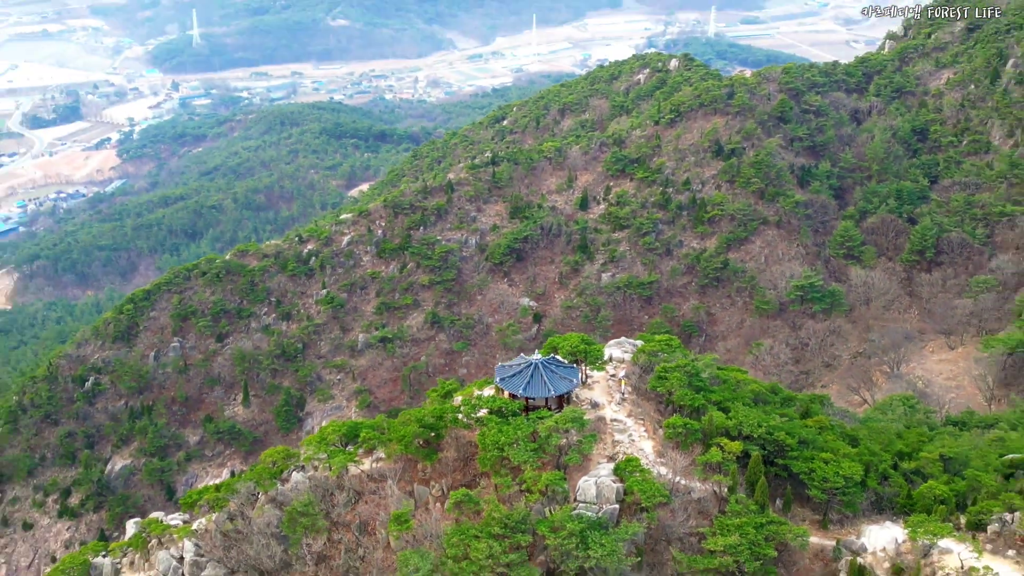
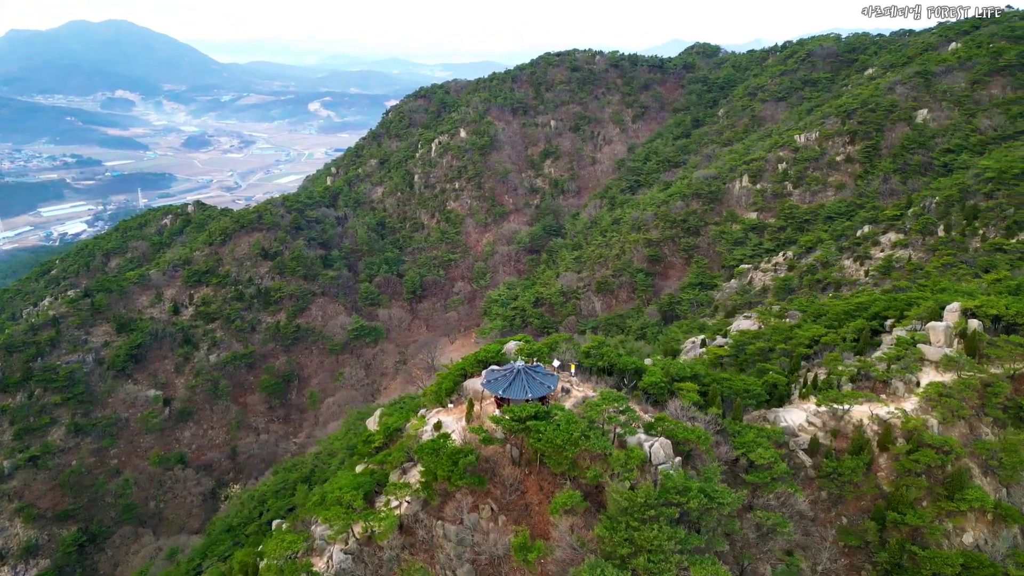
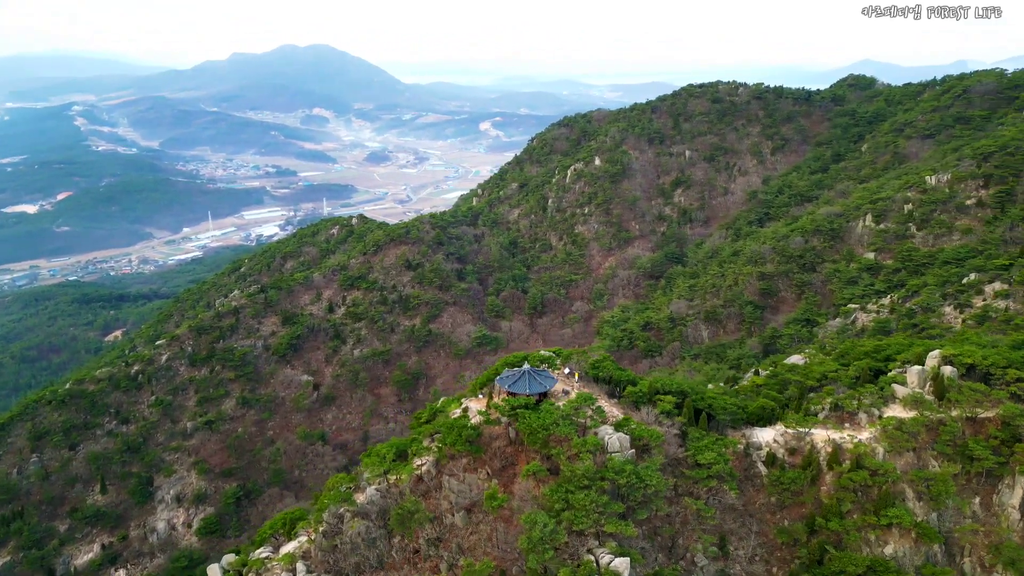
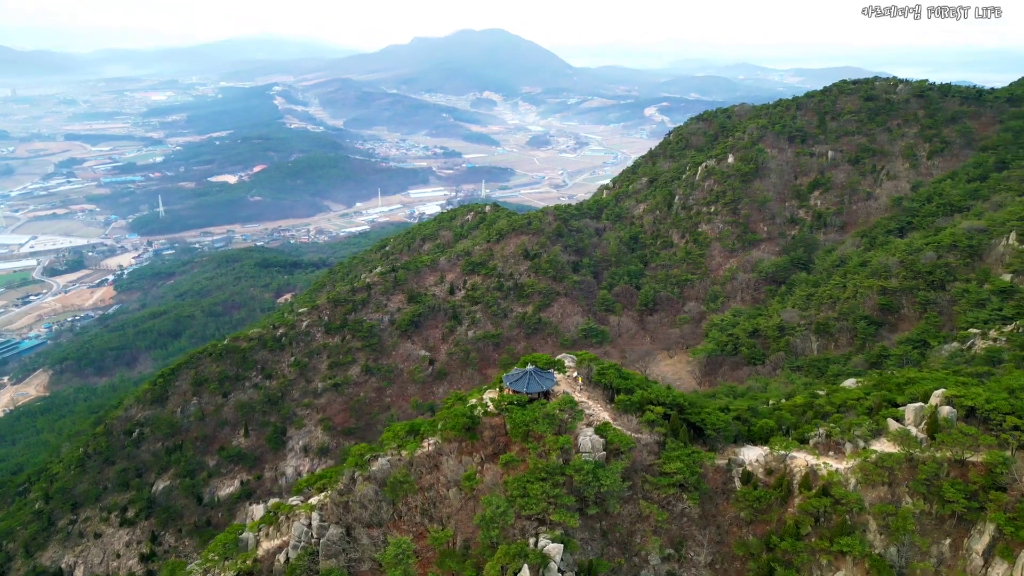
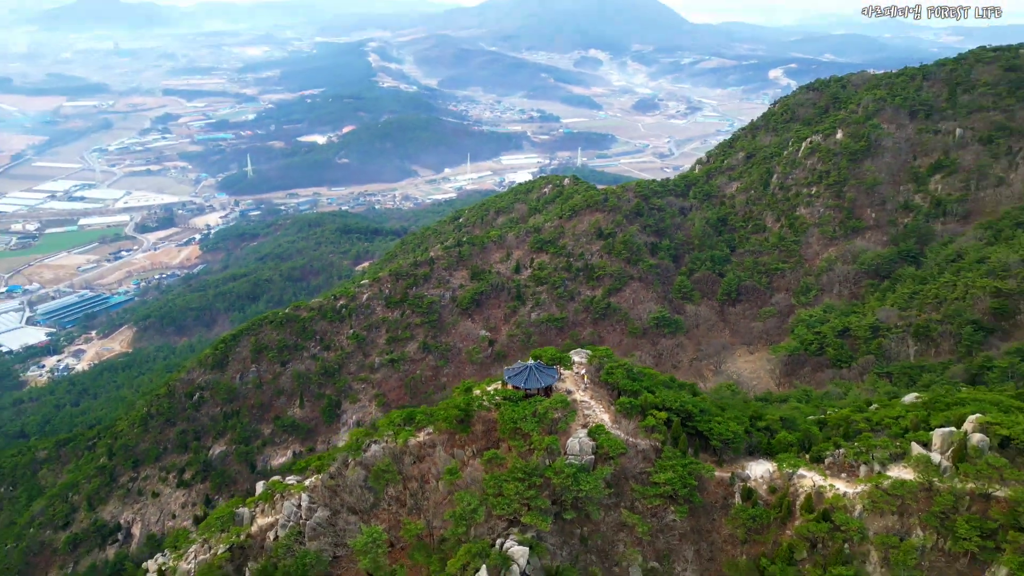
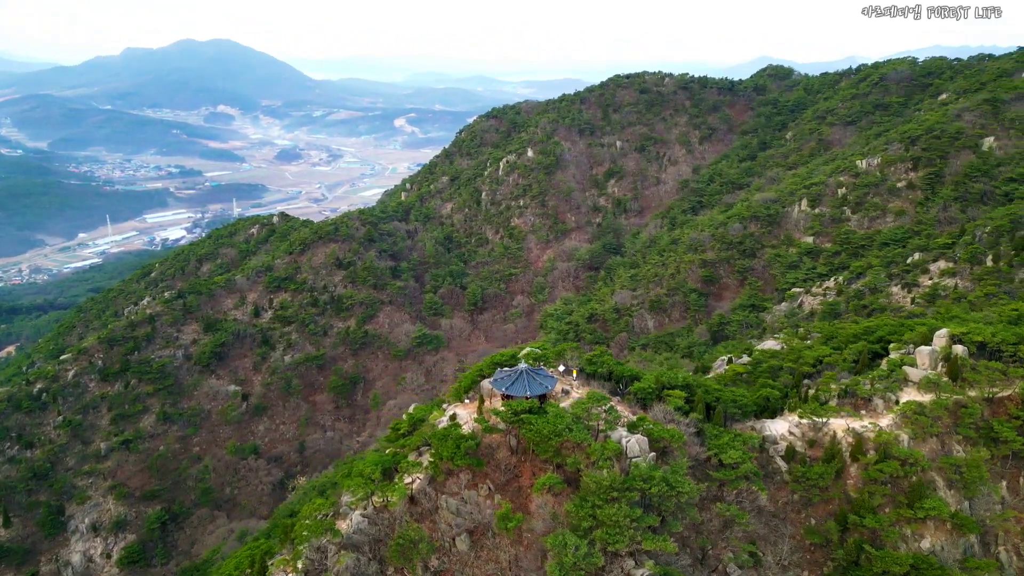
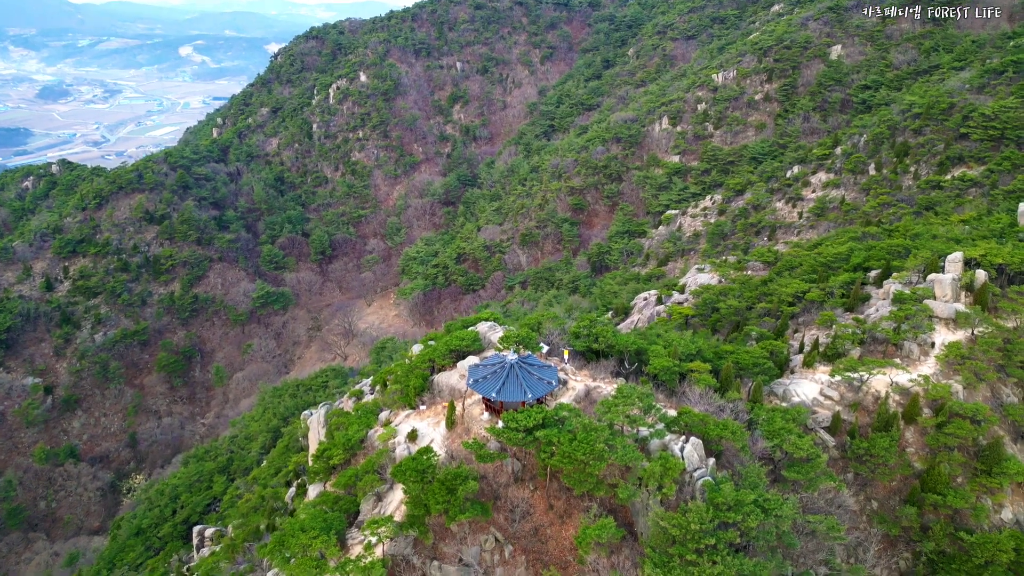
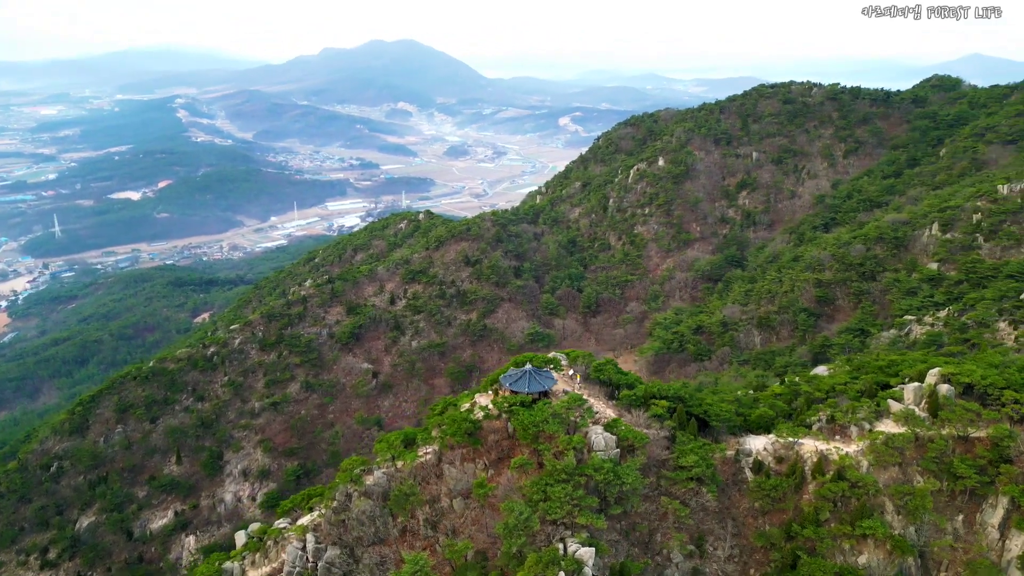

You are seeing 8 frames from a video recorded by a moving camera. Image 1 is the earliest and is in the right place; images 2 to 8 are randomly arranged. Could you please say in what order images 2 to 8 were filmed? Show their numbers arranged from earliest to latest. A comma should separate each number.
5, 4, 8, 3, 6, 2, 7
